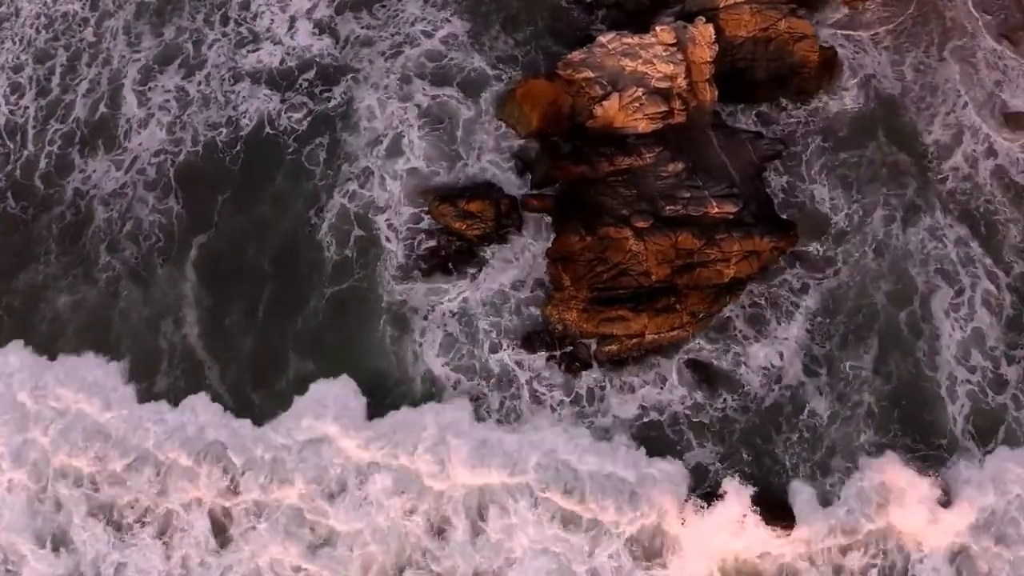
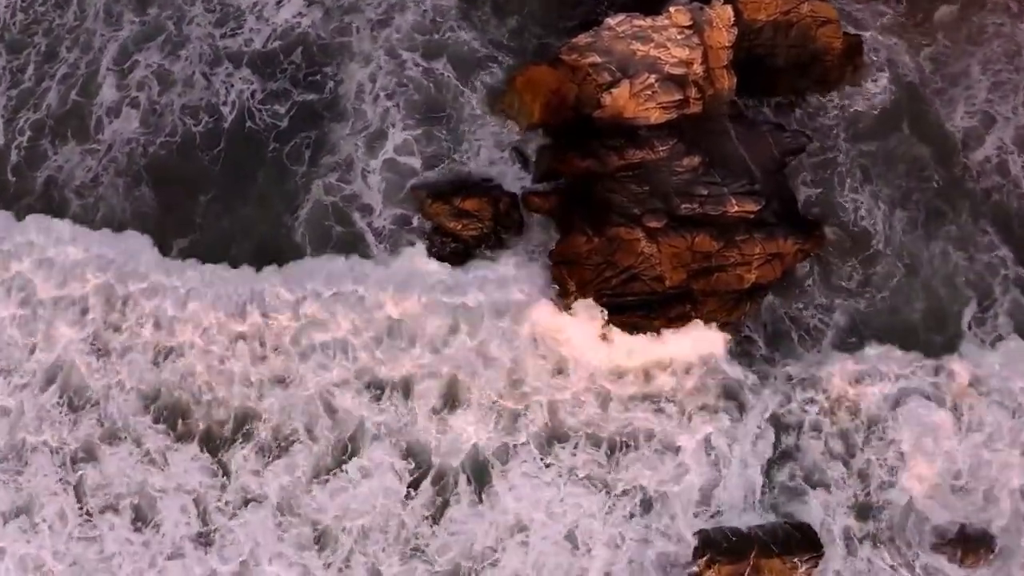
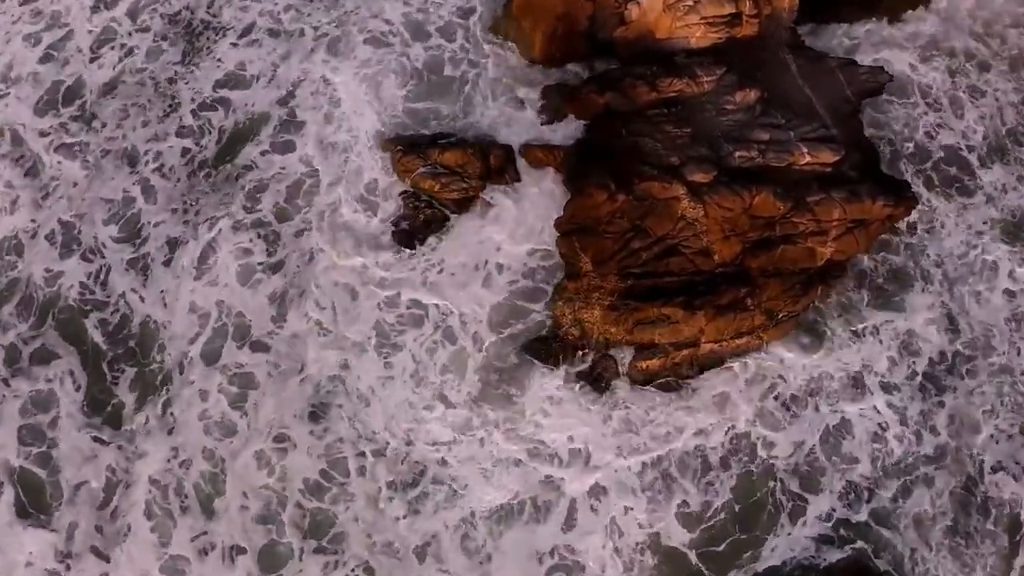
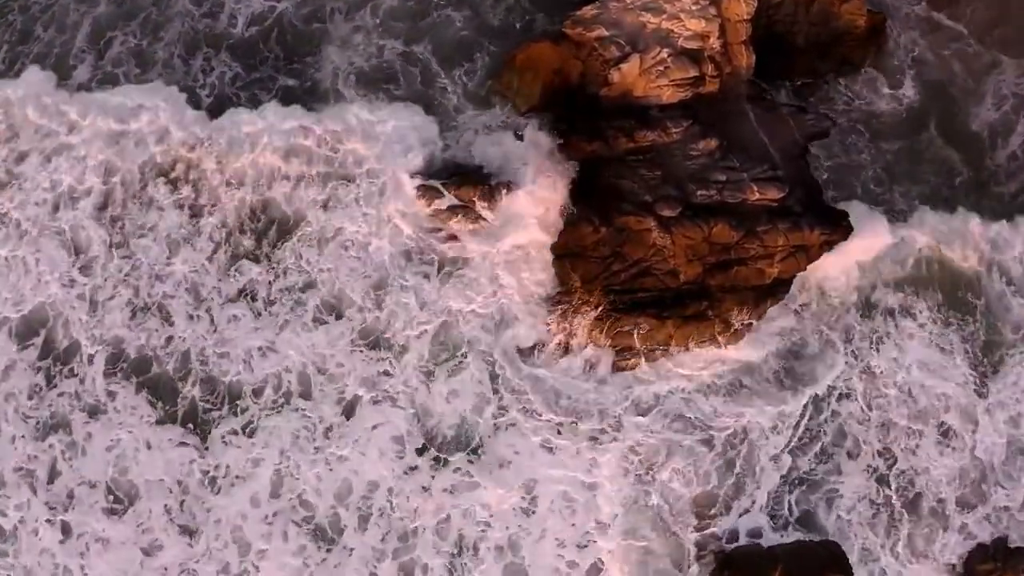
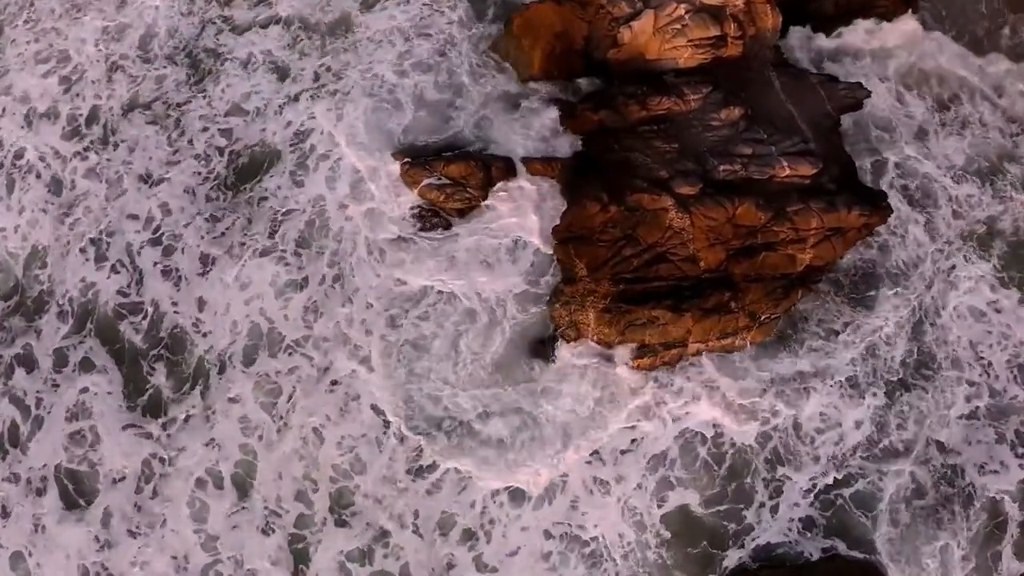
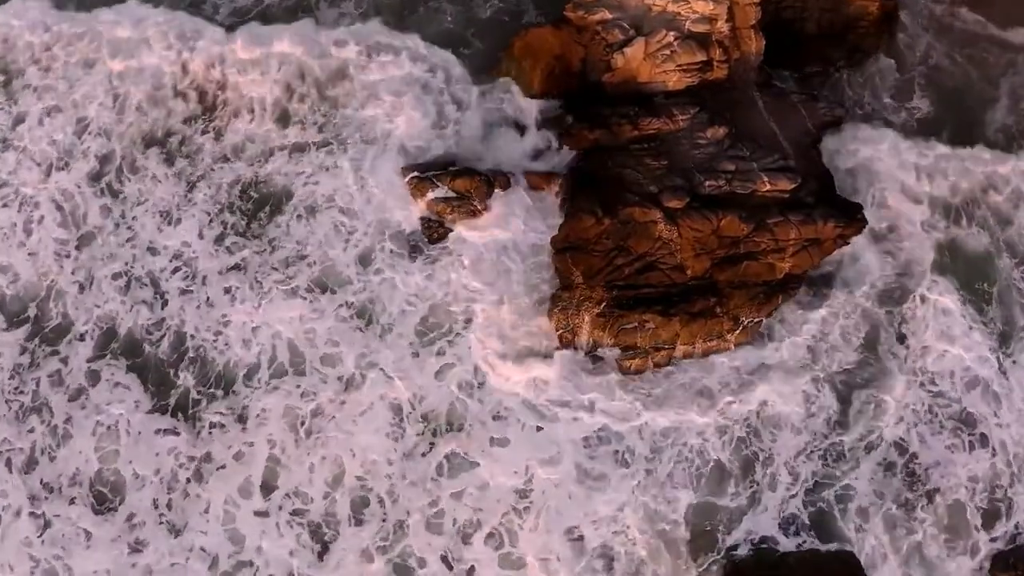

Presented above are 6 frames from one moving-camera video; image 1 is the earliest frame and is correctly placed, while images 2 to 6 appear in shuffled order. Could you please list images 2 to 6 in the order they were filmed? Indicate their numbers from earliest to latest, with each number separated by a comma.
2, 4, 6, 5, 3
